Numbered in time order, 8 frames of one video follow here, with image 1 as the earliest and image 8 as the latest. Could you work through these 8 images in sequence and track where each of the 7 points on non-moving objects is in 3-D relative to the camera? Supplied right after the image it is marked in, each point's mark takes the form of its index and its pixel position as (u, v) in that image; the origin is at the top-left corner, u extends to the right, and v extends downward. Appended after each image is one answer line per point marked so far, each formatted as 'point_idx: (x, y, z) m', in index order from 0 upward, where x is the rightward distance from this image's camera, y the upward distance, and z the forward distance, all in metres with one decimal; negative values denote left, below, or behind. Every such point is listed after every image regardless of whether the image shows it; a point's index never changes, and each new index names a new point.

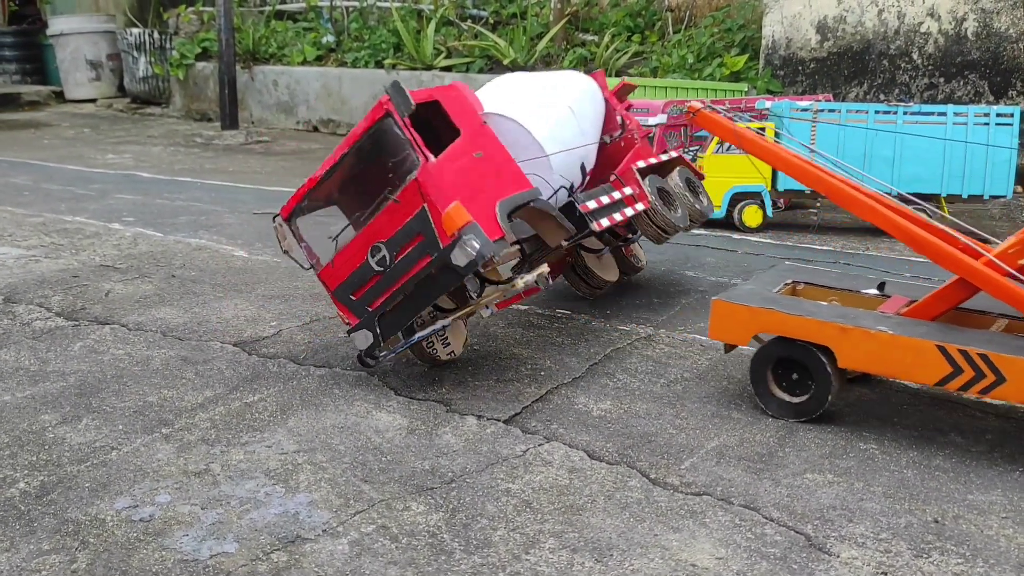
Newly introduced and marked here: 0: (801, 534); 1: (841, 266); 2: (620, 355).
0: (+1.4, -1.2, +4.5) m
1: (+3.7, +0.2, +10.4) m
2: (+0.8, -0.5, +7.3) m
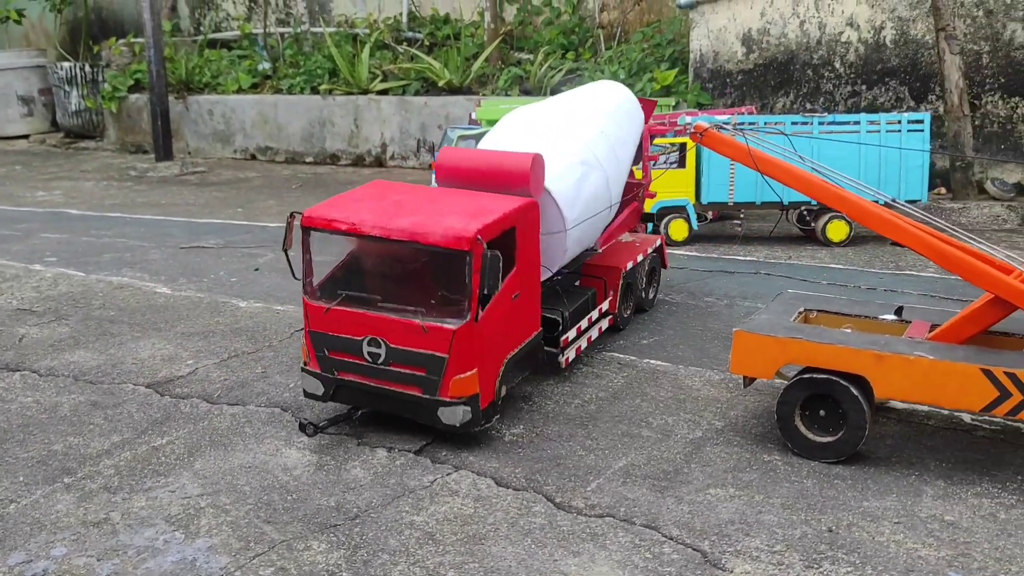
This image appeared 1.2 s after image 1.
0: (+0.9, -1.3, +4.6) m
1: (+2.9, +0.1, +10.6) m
2: (+0.2, -0.7, +7.3) m
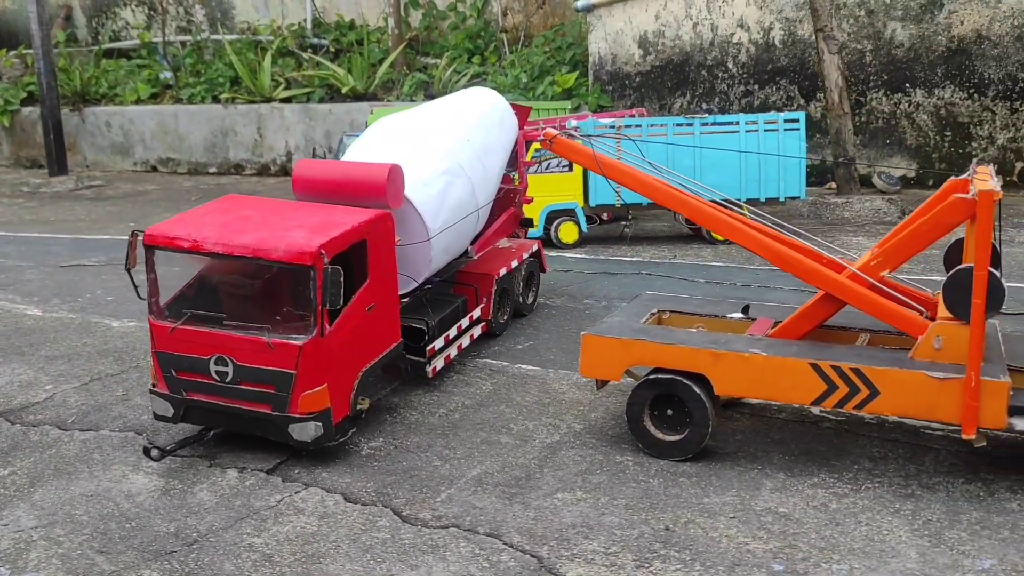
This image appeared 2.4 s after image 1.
0: (+0.1, -1.4, +4.6) m
1: (+1.5, +0.1, +10.8) m
2: (-0.8, -0.8, +7.3) m
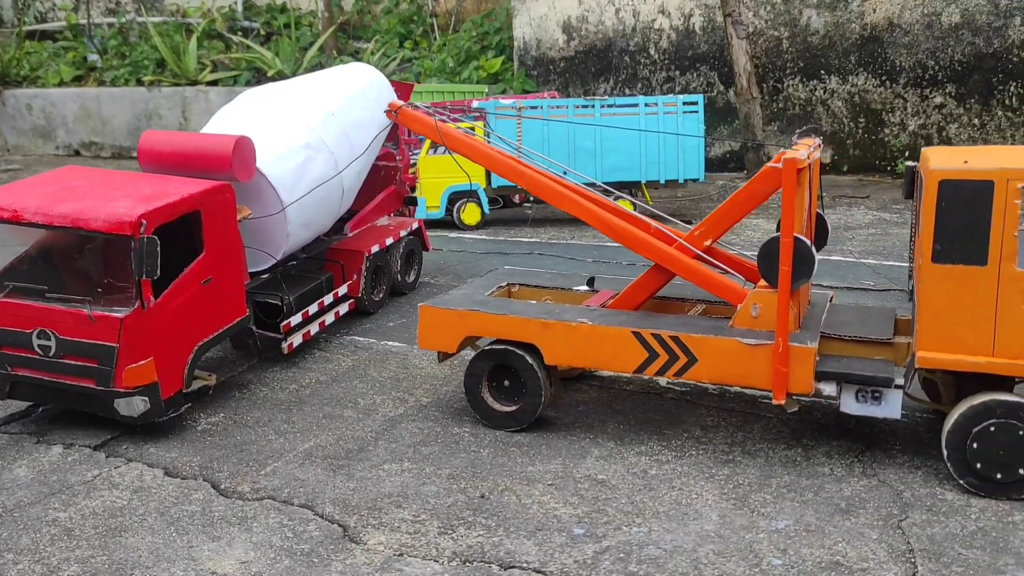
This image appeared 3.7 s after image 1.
0: (-0.9, -1.2, +4.6) m
1: (+0.2, +0.4, +10.8) m
2: (-2.0, -0.6, +7.2) m
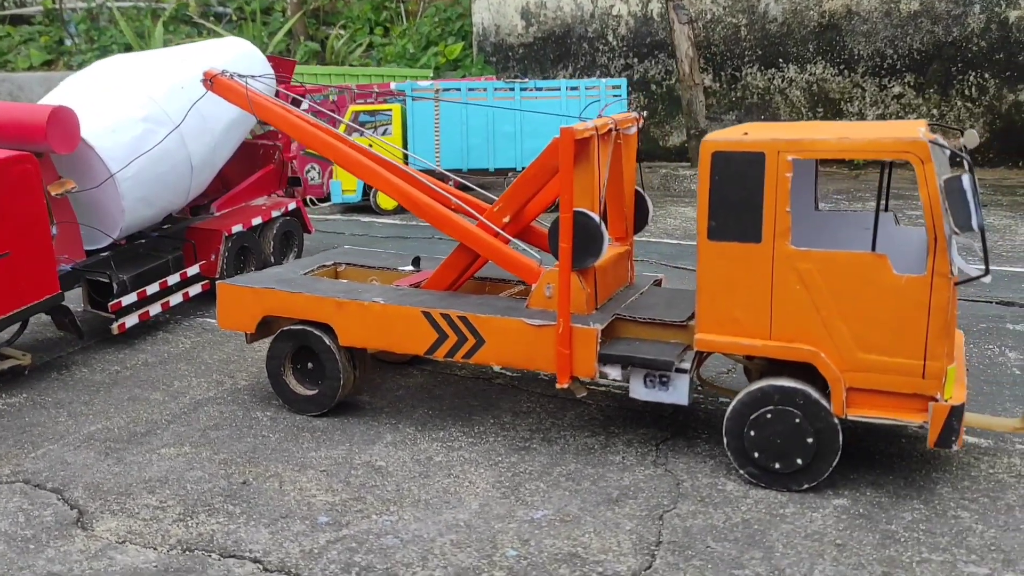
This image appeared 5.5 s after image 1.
0: (-2.0, -1.1, +4.4) m
1: (-0.9, +0.5, +10.5) m
2: (-3.1, -0.4, +6.9) m
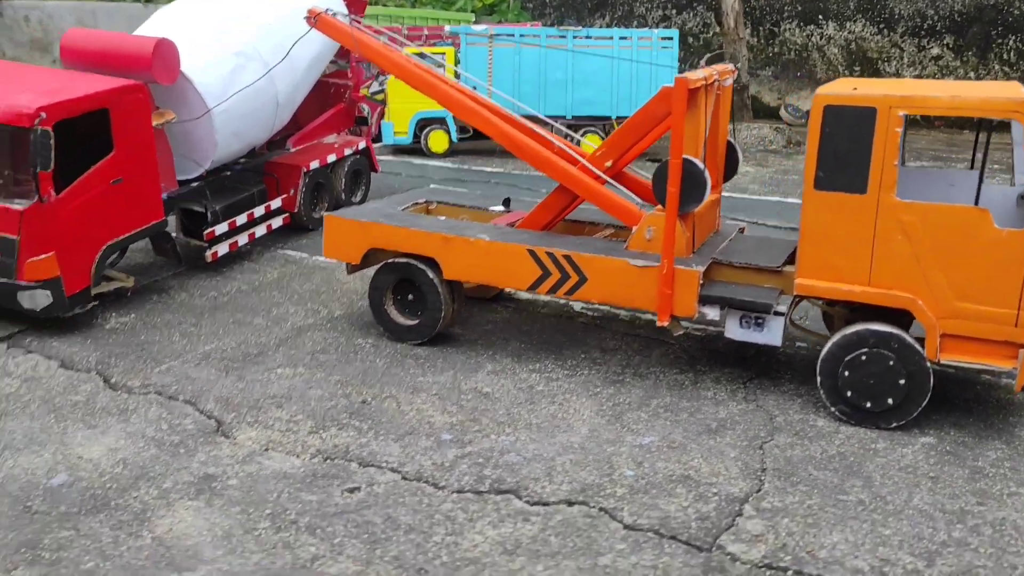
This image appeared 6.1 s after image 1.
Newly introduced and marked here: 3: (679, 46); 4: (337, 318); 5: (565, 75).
0: (-1.5, -0.7, +4.7) m
1: (-0.3, +1.2, +10.7) m
2: (-2.5, +0.1, +7.2) m
3: (+2.4, +3.4, +13.1) m
4: (-1.2, -0.2, +6.4) m
5: (+0.8, +3.0, +13.2) m
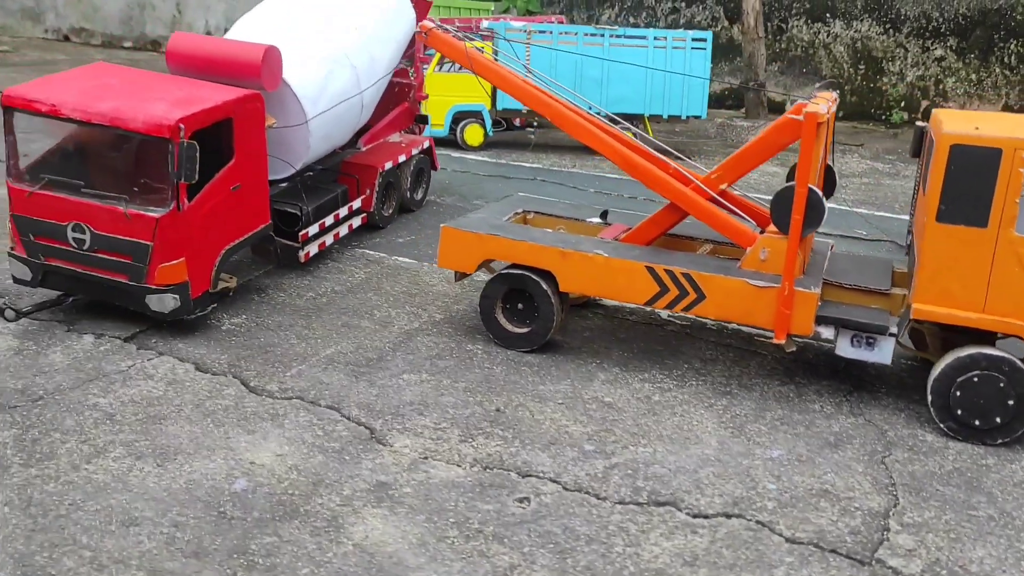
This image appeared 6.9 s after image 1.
0: (-0.8, -0.7, +4.9) m
1: (+0.3, +1.3, +11.0) m
2: (-1.9, +0.1, +7.4) m
3: (+2.9, +3.5, +13.4) m
4: (-0.5, -0.2, +6.6) m
5: (+1.3, +3.1, +13.4) m
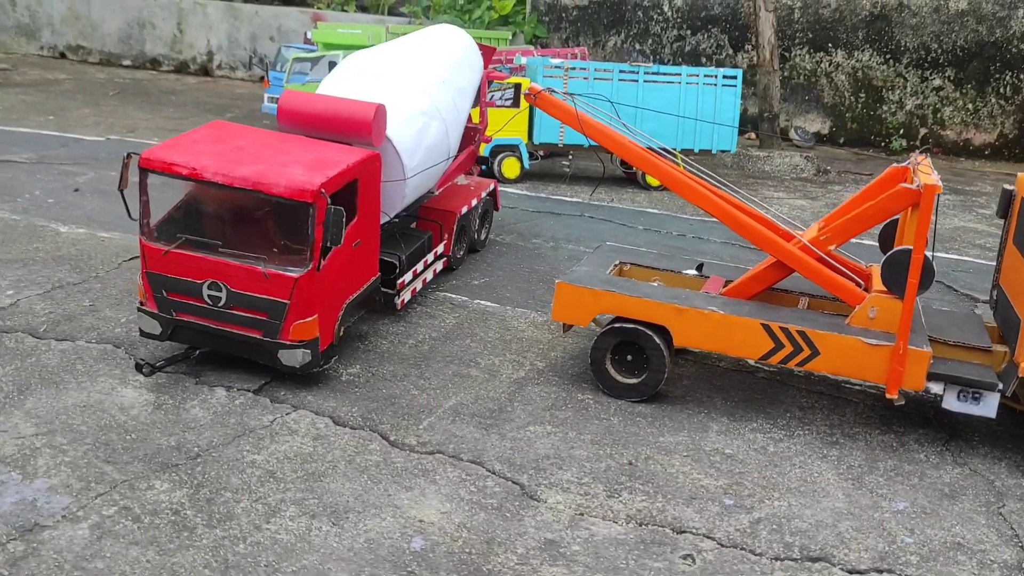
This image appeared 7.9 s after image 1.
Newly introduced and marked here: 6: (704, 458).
0: (0.0, -1.1, +5.2) m
1: (+0.9, +0.8, +11.3) m
2: (-1.2, -0.2, +7.7) m
3: (+3.5, +3.0, +13.8) m
4: (+0.2, -0.6, +6.9) m
5: (+1.8, +2.7, +13.8) m
6: (+1.2, -1.0, +5.7) m
